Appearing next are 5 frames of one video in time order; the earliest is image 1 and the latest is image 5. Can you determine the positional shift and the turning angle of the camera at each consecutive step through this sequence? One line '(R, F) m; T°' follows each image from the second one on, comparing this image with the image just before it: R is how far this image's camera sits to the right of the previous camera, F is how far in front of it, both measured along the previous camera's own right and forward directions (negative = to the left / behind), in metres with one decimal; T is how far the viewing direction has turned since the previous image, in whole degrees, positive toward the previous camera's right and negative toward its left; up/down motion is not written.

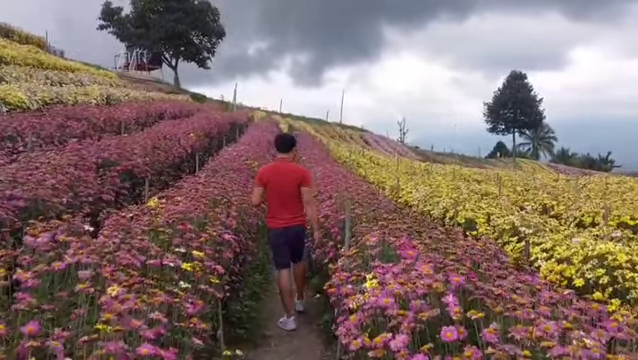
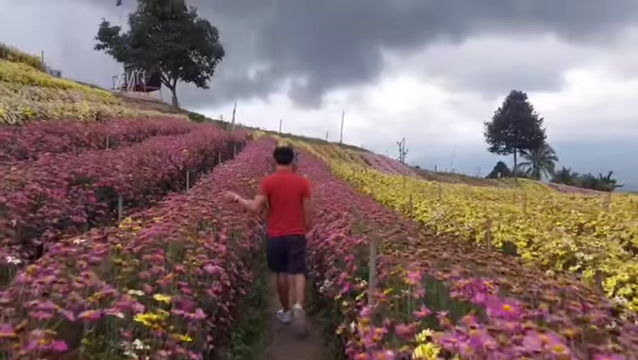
(-0.1, +1.3) m; 0°
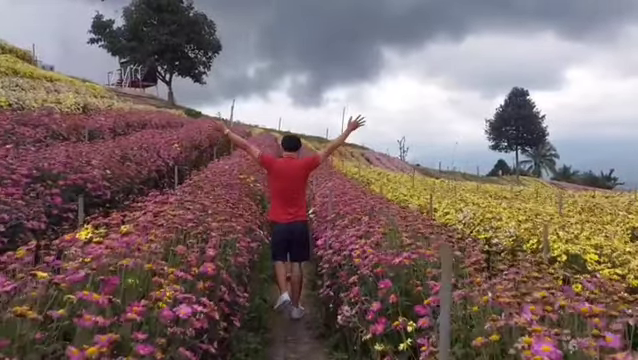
(-0.2, +1.4) m; 0°
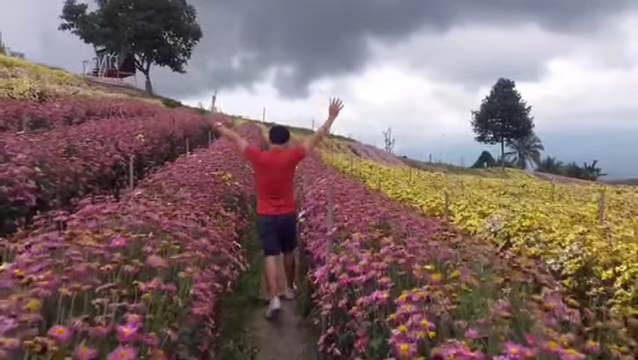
(-0.1, +1.9) m; +2°
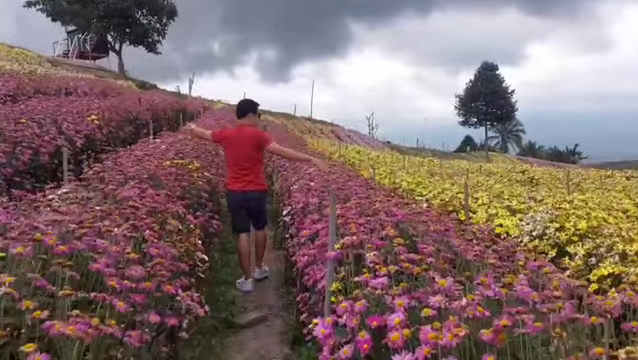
(-0.1, +1.7) m; +2°
